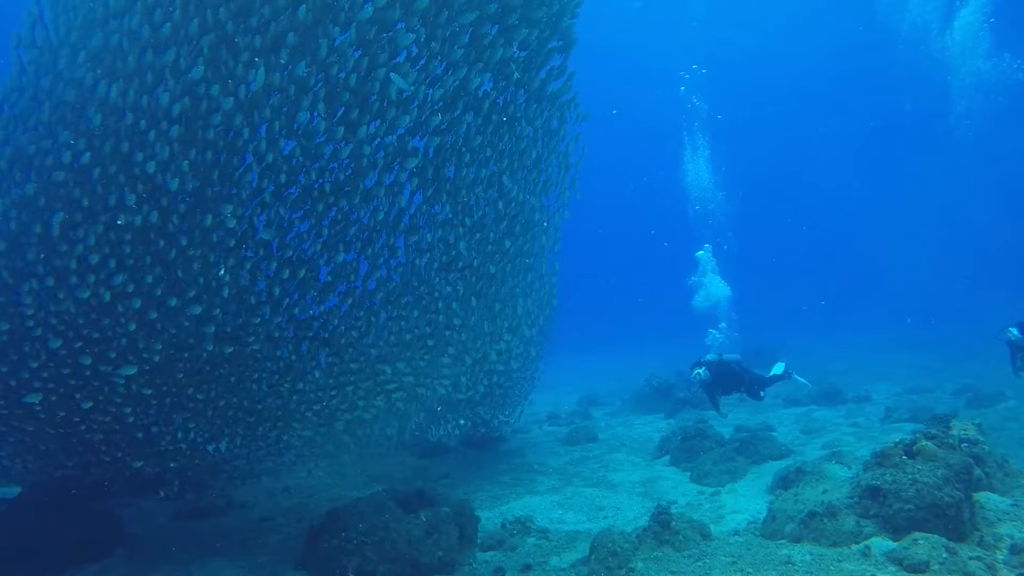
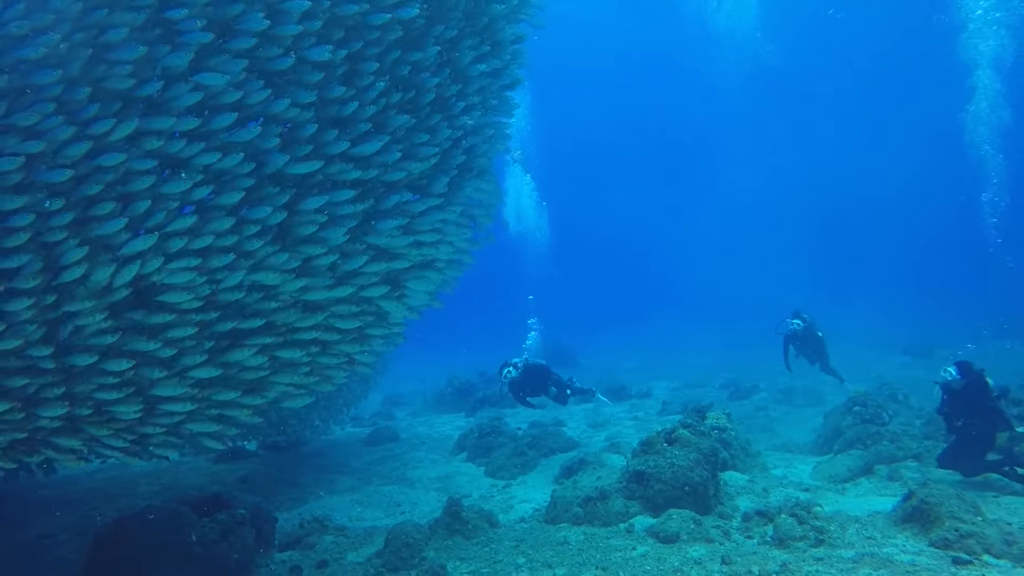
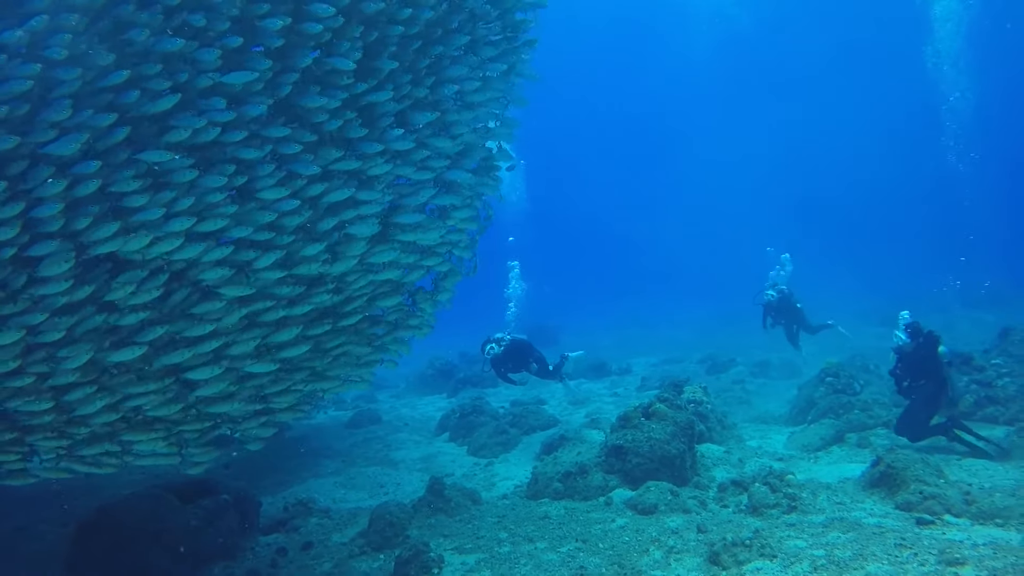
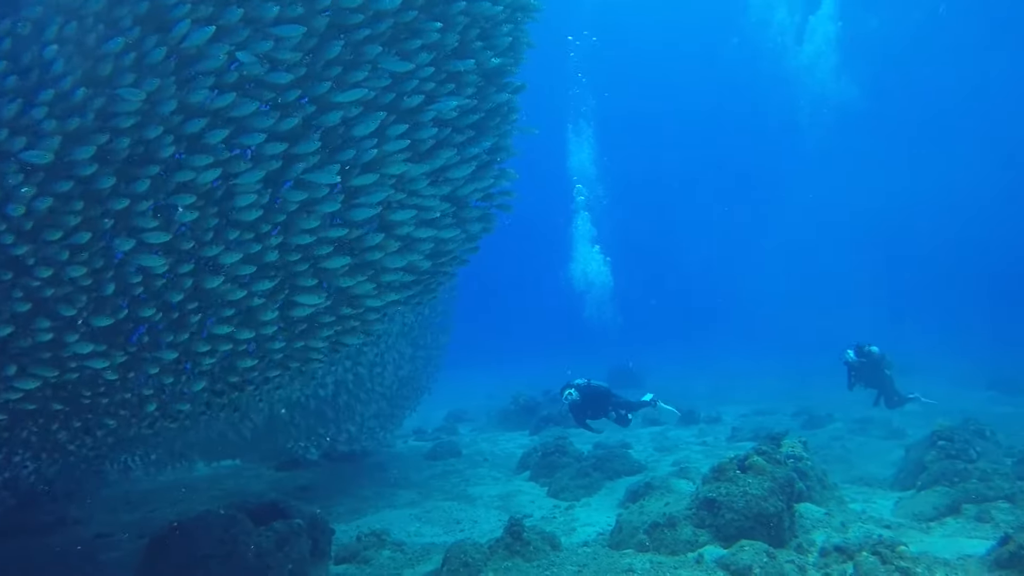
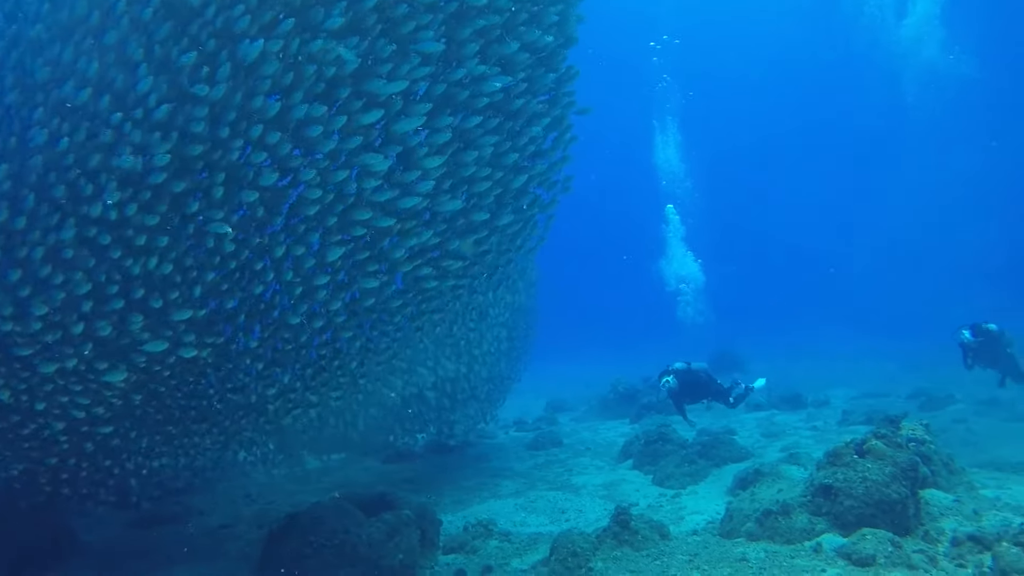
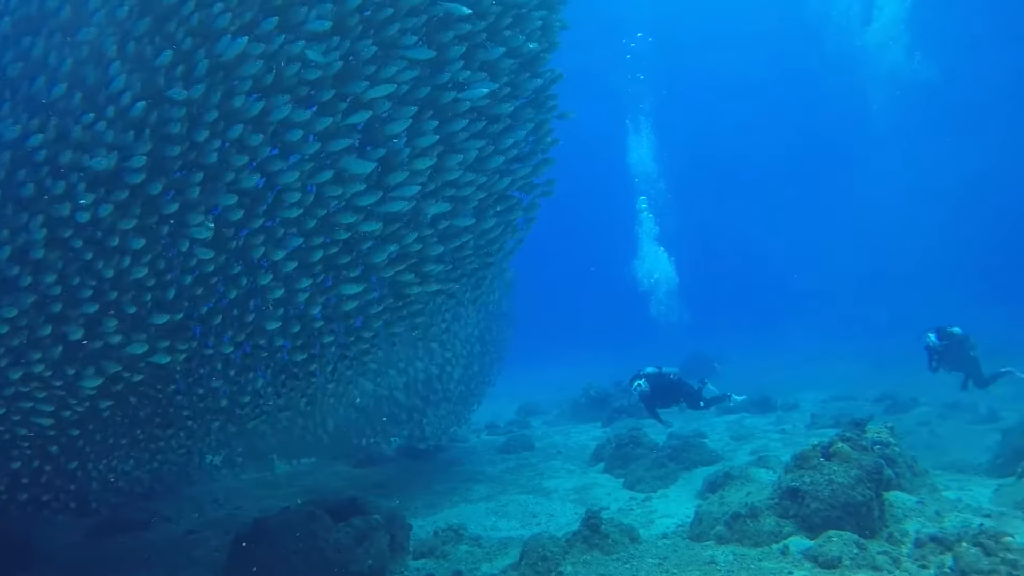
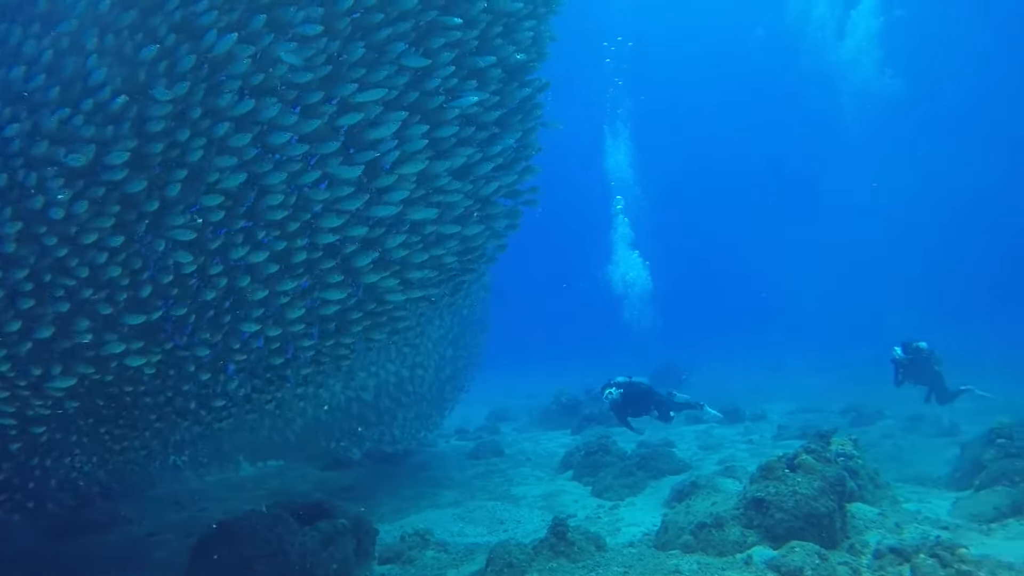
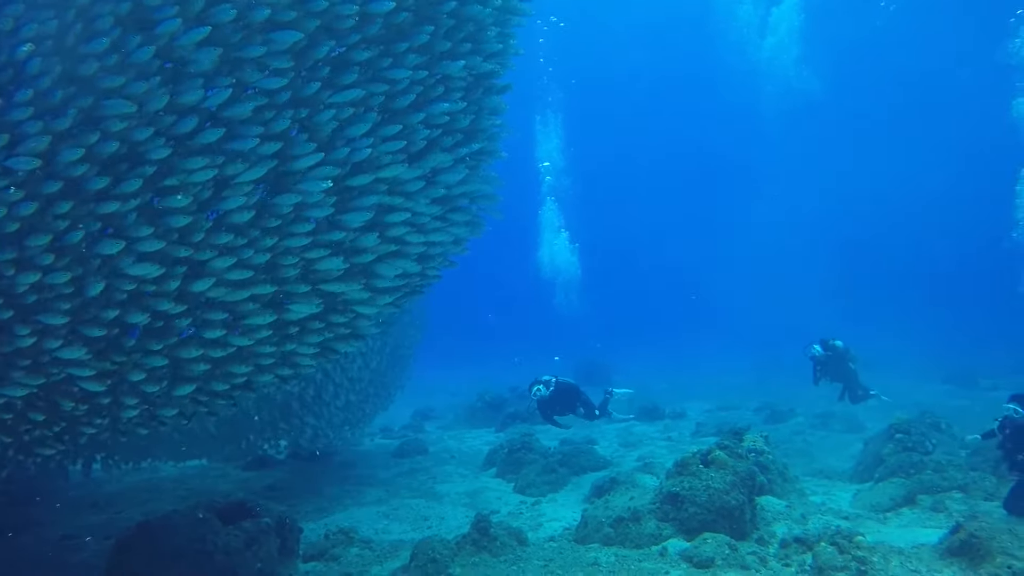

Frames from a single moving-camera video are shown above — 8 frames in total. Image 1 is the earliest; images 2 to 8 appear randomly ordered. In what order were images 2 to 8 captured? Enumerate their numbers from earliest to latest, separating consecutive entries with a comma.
5, 6, 7, 4, 8, 2, 3
